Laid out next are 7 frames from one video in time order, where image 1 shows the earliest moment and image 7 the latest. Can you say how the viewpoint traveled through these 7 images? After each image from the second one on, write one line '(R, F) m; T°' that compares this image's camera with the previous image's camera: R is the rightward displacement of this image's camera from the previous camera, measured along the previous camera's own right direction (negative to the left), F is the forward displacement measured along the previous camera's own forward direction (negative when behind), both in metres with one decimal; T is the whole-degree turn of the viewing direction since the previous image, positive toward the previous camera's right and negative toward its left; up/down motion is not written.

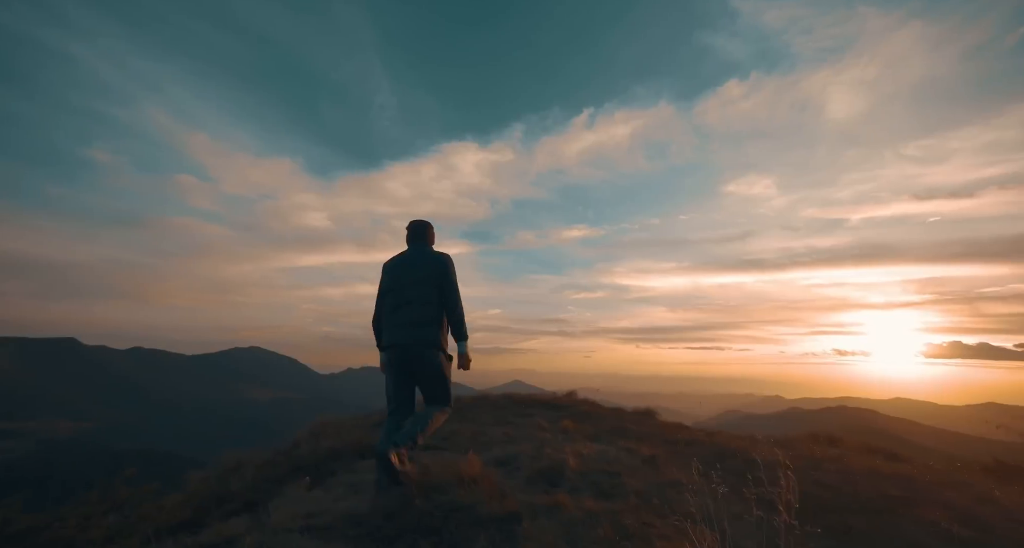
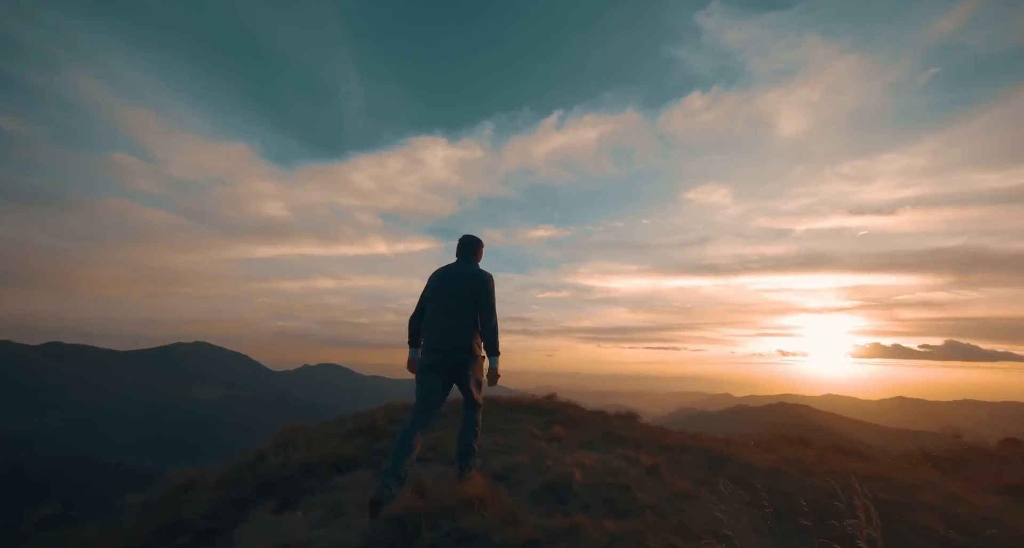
(-0.4, +0.6) m; +4°
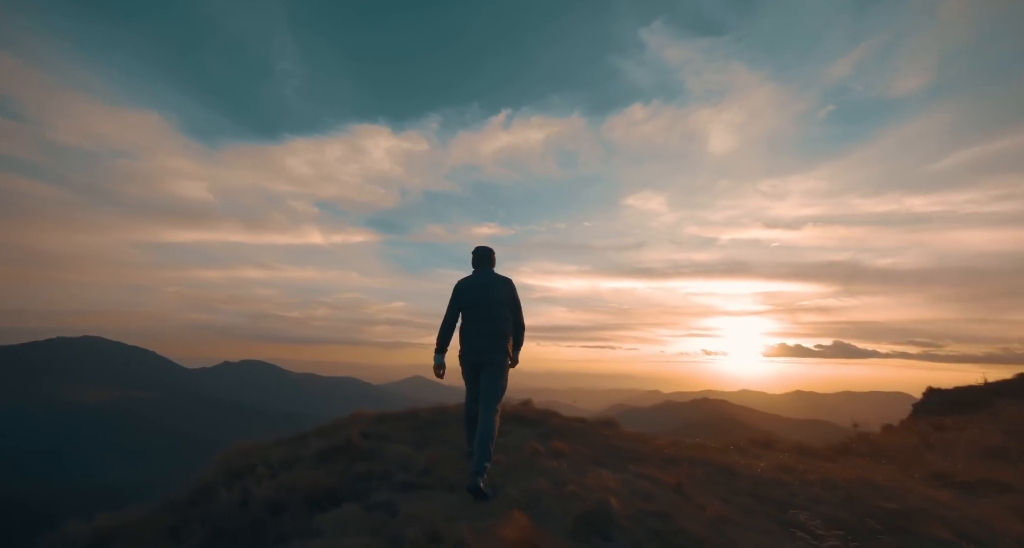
(-0.8, +1.0) m; +7°
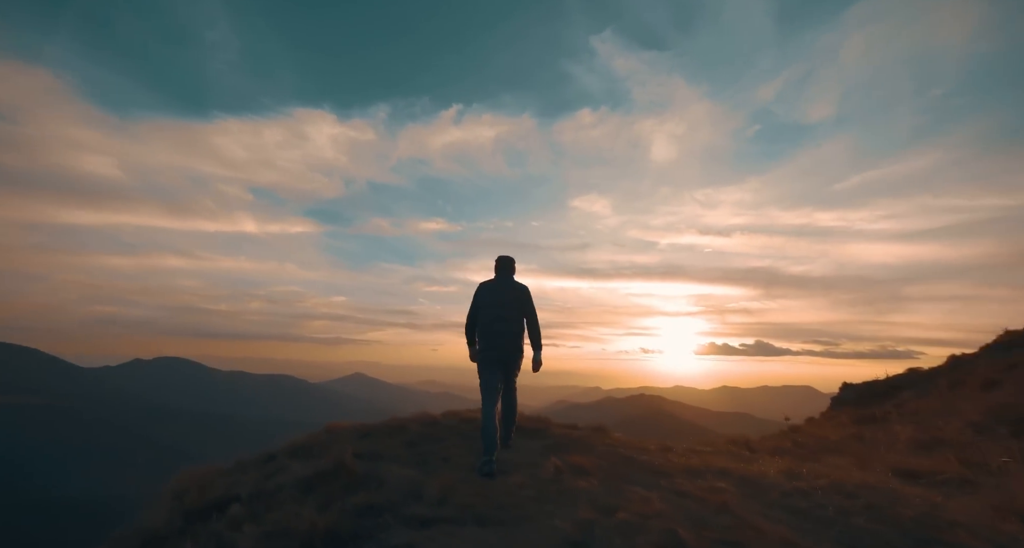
(-0.8, +1.0) m; +6°
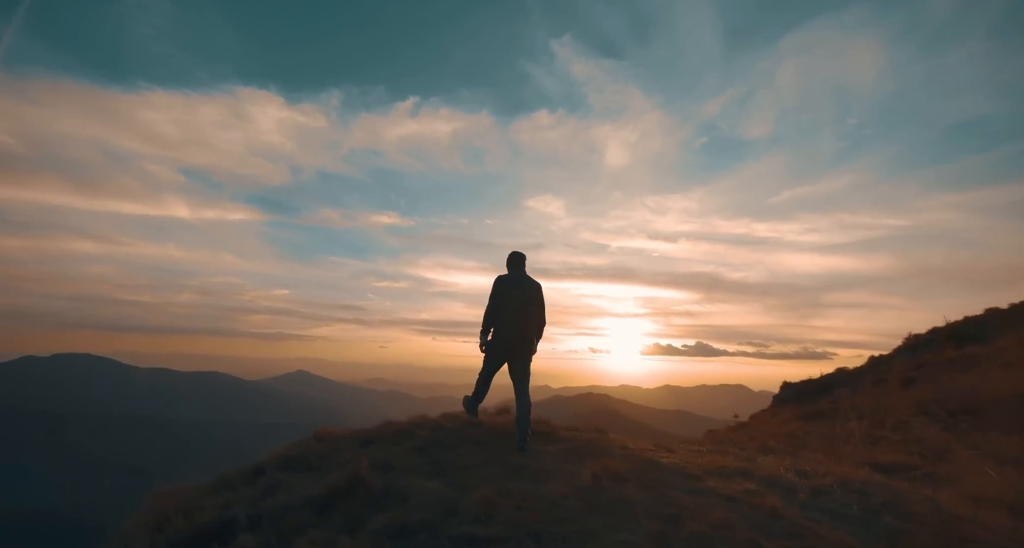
(-0.8, +0.7) m; +5°
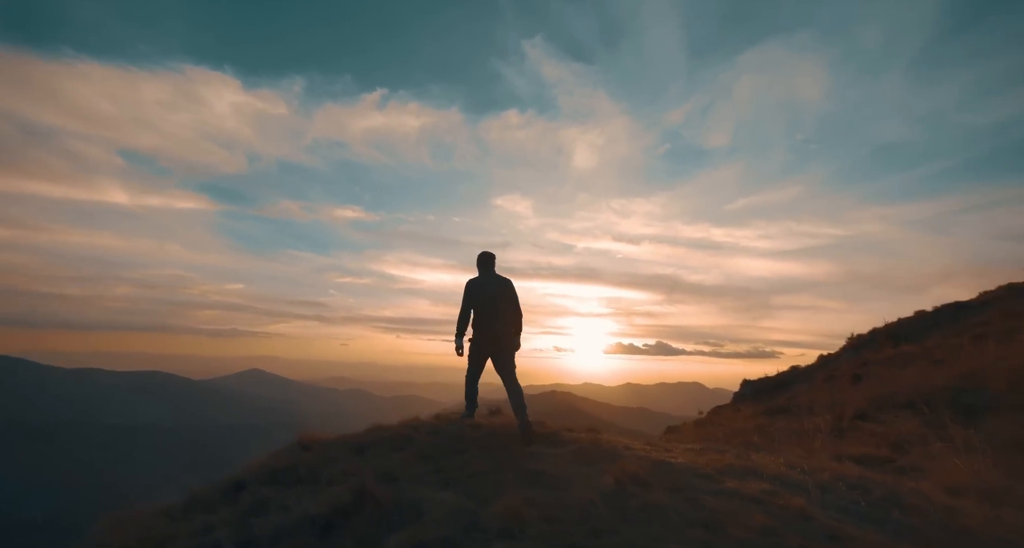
(-0.5, +0.5) m; +4°
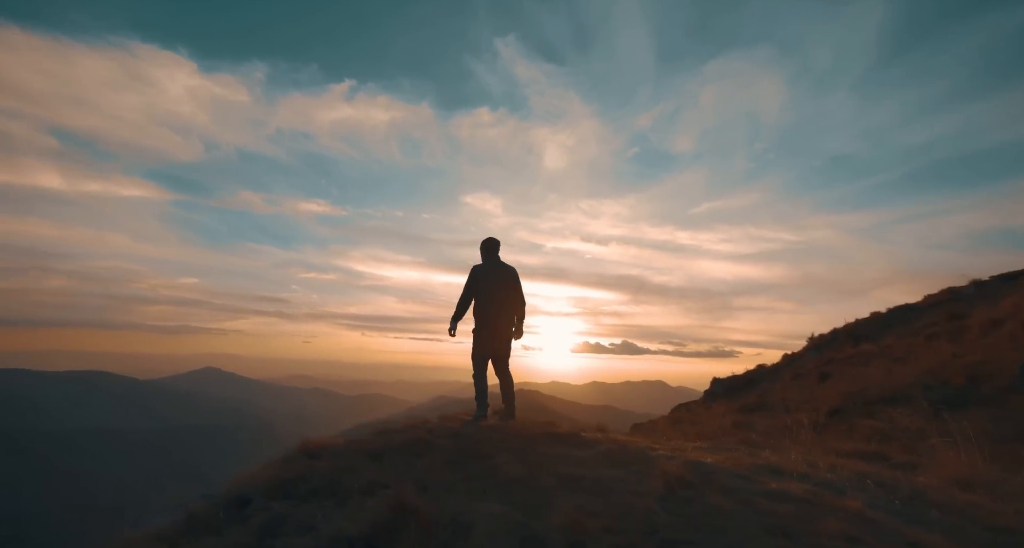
(-0.5, +0.5) m; +4°
